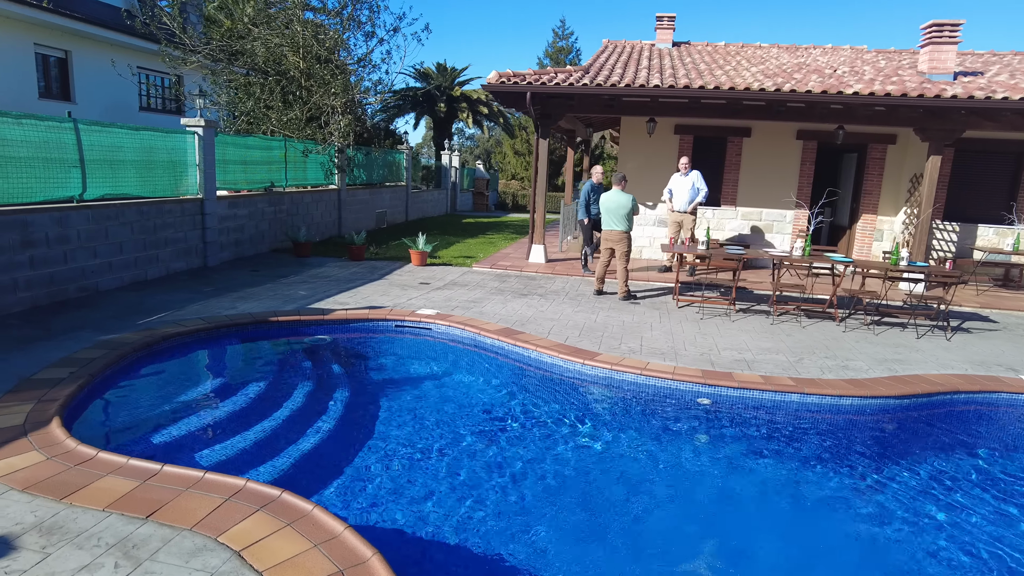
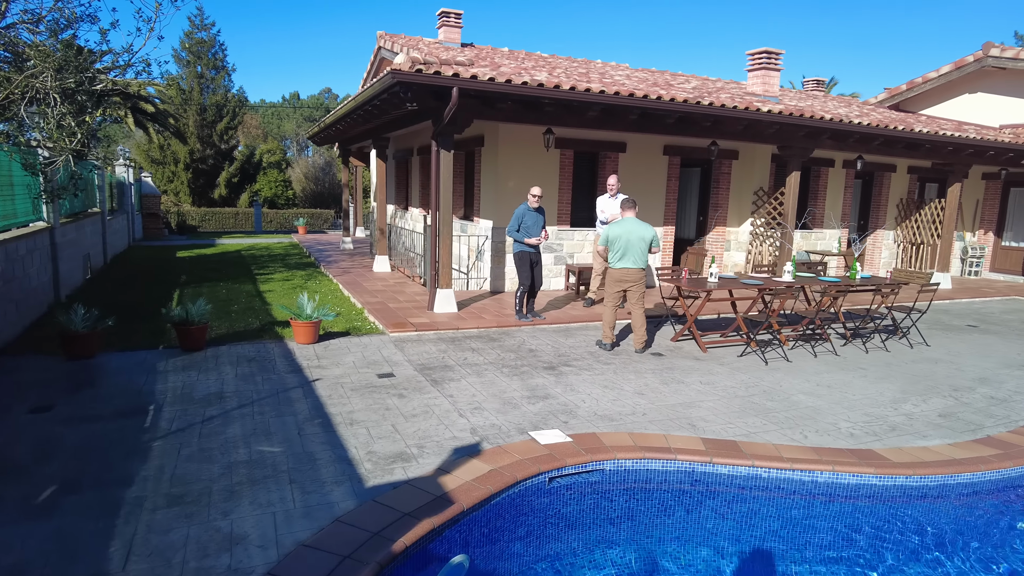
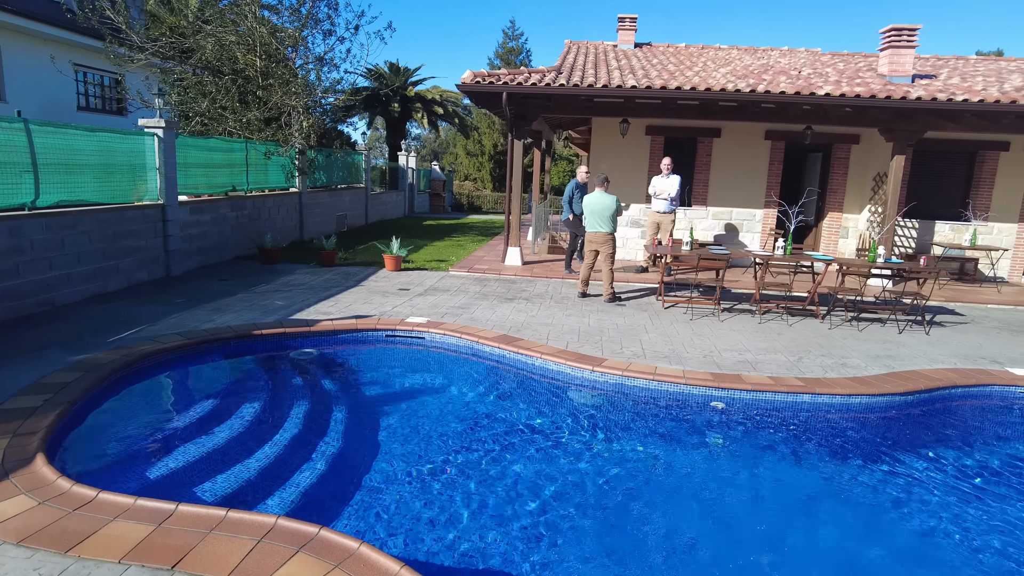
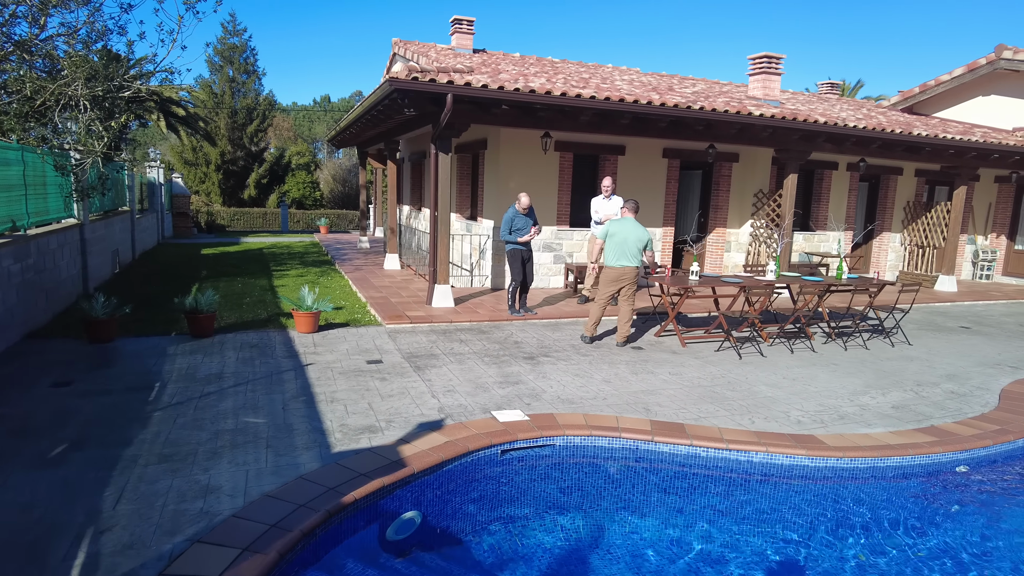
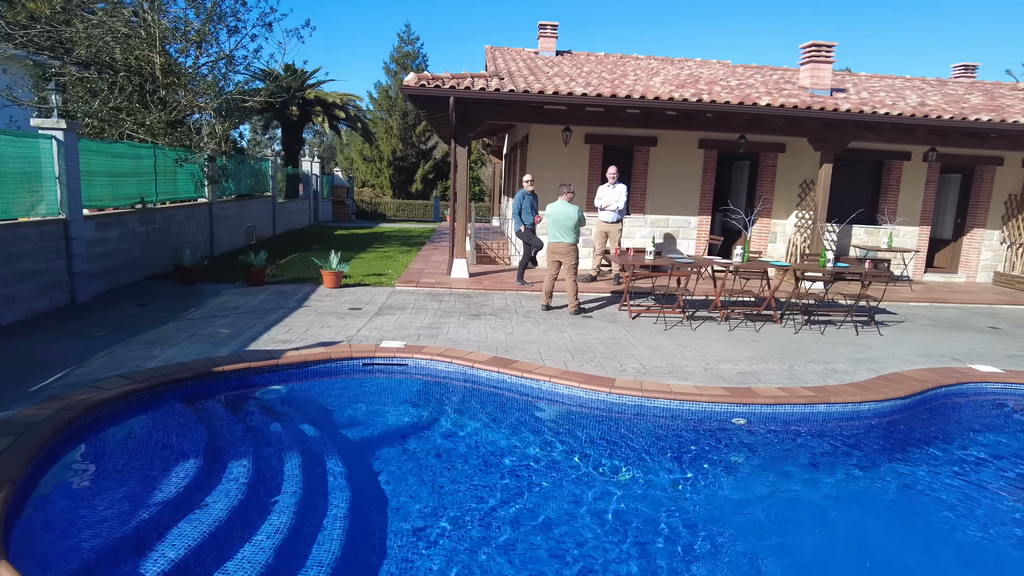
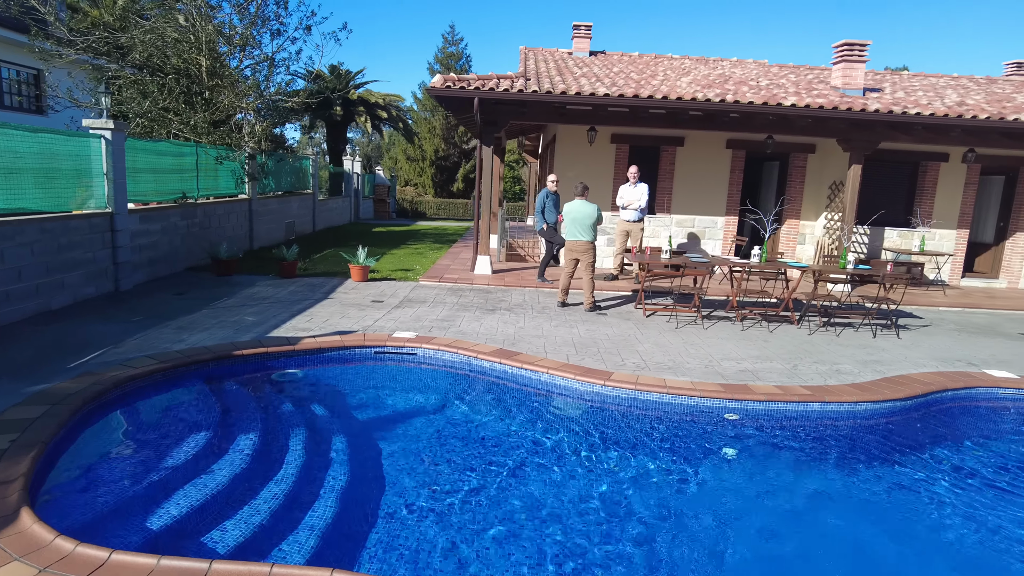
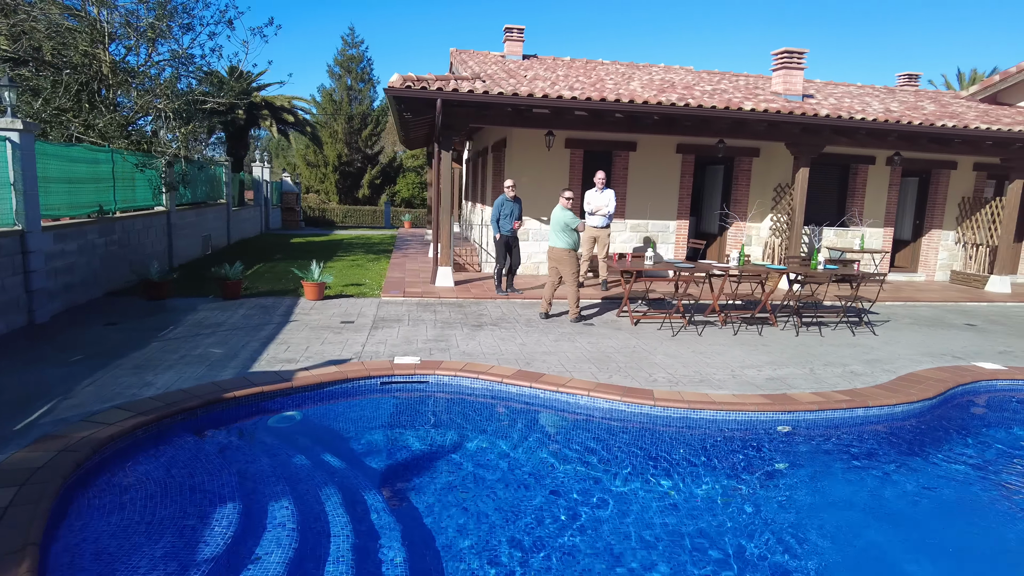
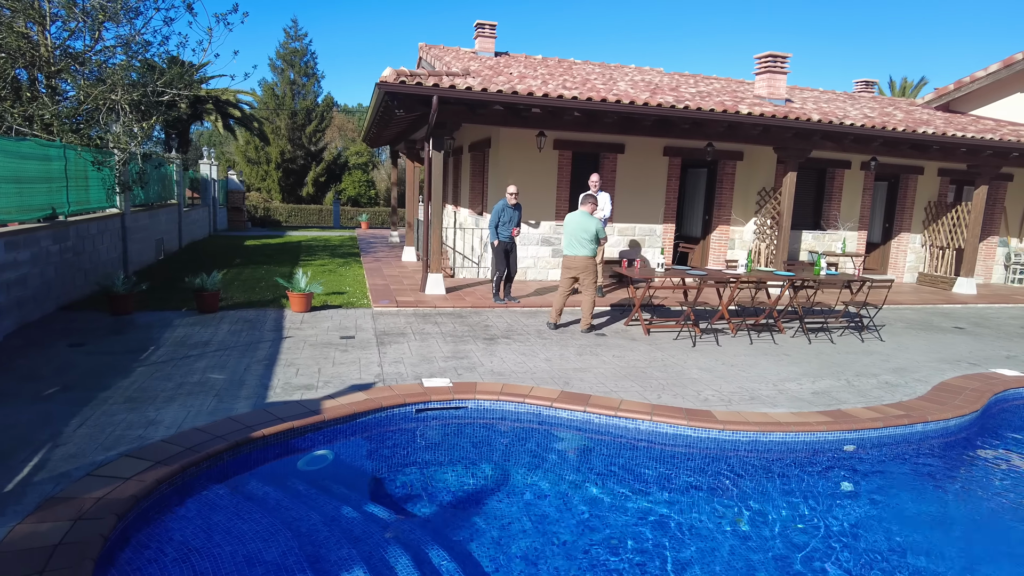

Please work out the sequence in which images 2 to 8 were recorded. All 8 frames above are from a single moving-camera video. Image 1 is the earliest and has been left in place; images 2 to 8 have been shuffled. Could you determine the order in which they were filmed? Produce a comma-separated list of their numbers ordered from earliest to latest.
3, 6, 5, 7, 8, 4, 2
